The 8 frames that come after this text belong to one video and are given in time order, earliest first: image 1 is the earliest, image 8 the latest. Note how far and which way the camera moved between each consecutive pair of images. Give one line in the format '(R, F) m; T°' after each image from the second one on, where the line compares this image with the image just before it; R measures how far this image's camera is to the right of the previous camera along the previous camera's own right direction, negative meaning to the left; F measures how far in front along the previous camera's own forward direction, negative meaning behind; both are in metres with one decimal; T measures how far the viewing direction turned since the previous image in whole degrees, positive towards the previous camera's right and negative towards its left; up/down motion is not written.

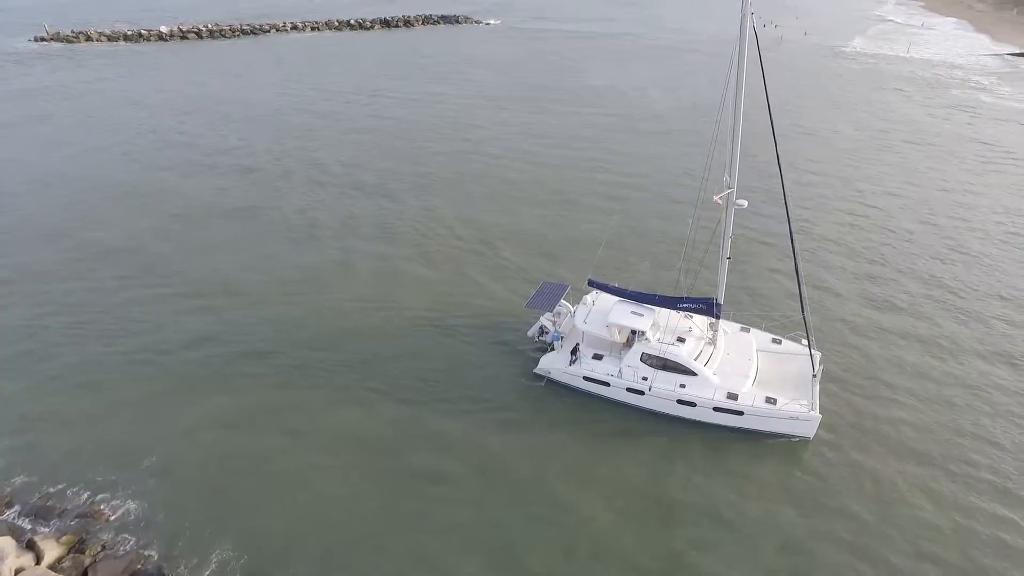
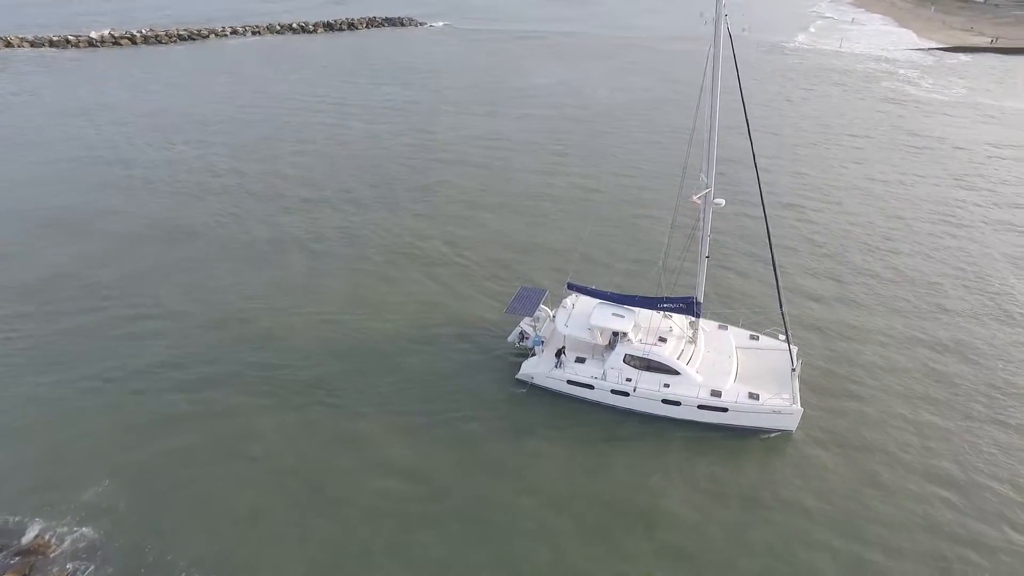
(-0.4, +0.3) m; +4°
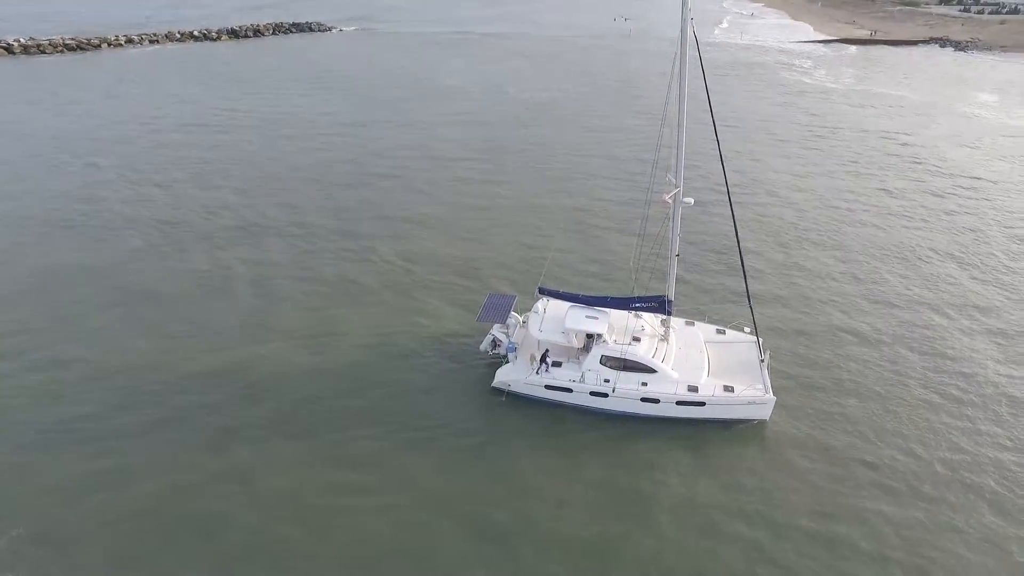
(-0.7, +0.3) m; +6°
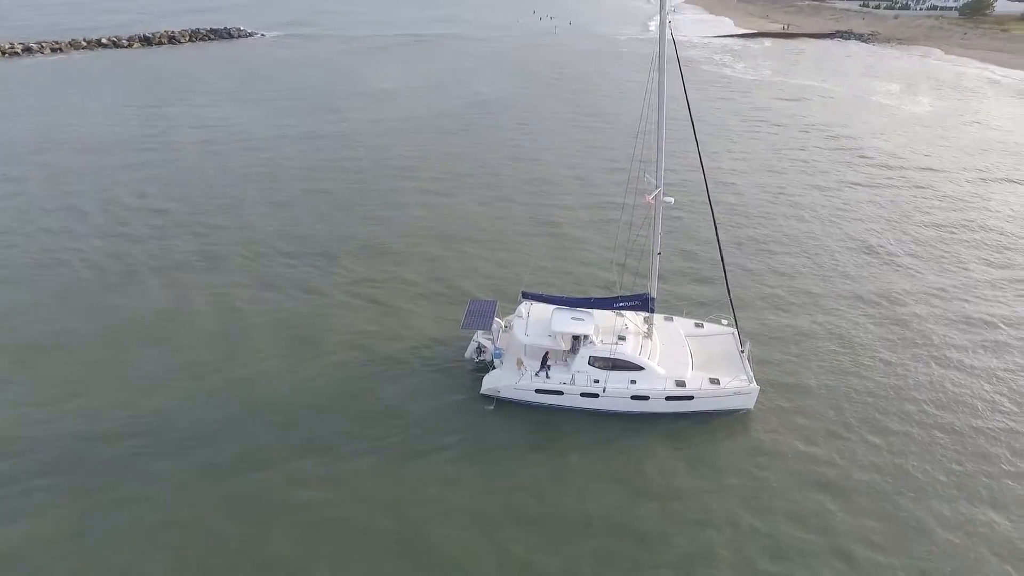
(-0.8, +0.2) m; +5°
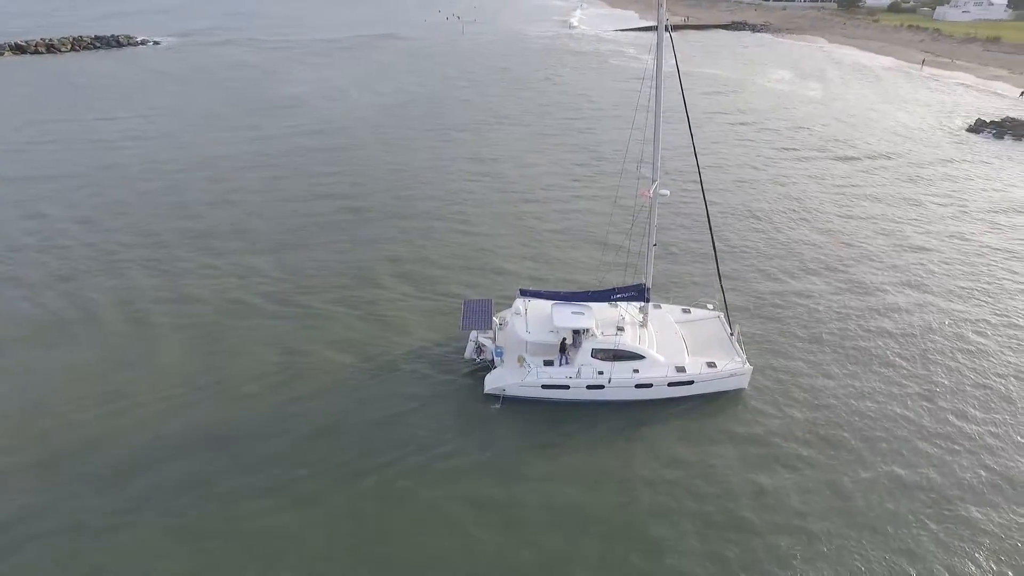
(-1.5, +0.2) m; +7°
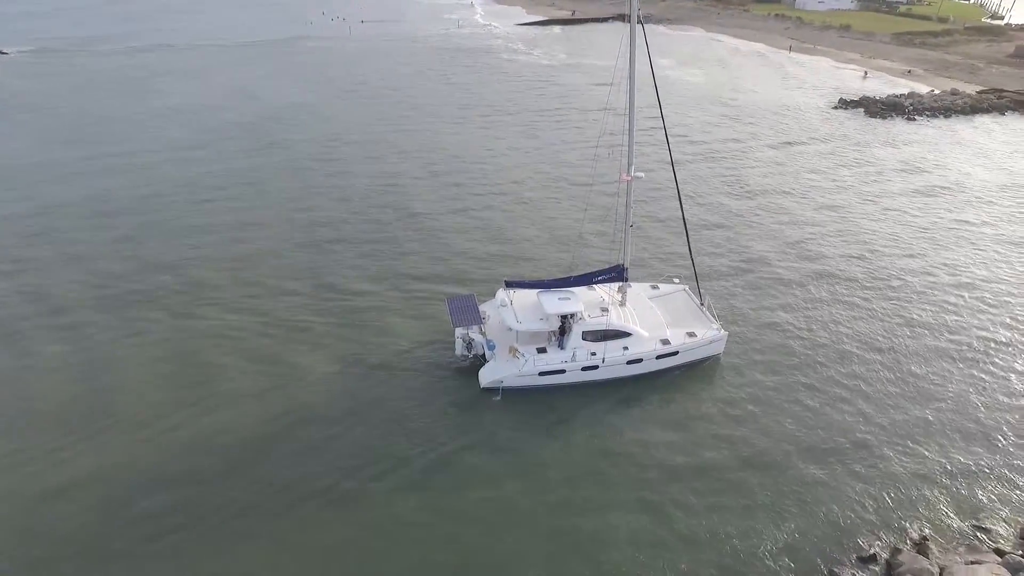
(-1.7, +0.1) m; +8°
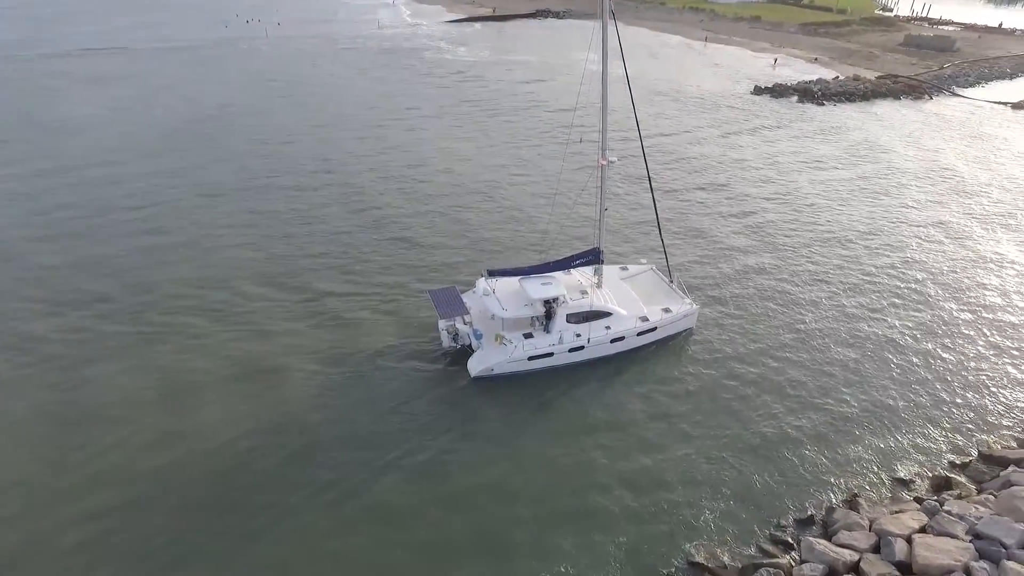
(-1.0, -0.2) m; +6°
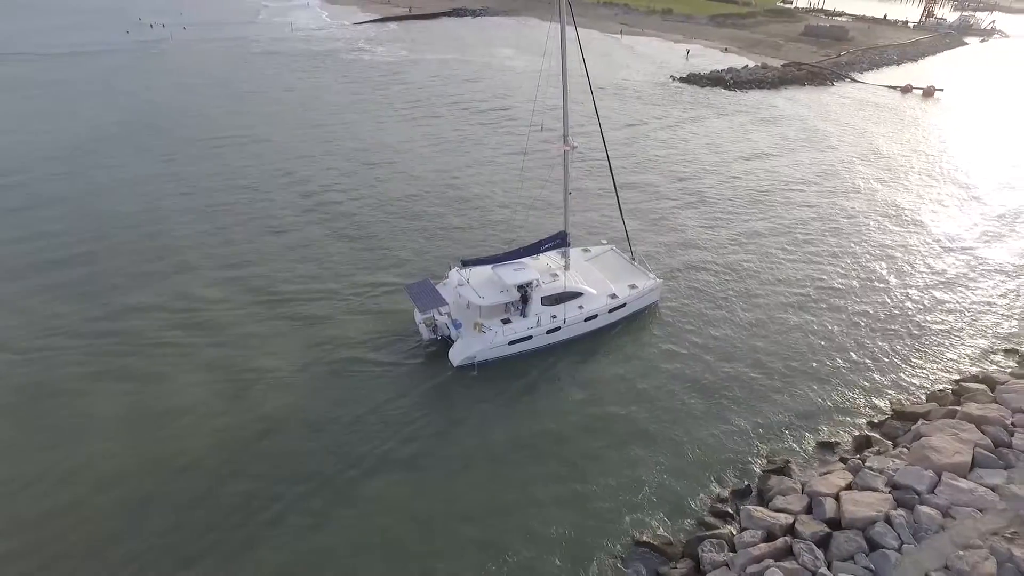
(-0.9, -0.2) m; +6°
